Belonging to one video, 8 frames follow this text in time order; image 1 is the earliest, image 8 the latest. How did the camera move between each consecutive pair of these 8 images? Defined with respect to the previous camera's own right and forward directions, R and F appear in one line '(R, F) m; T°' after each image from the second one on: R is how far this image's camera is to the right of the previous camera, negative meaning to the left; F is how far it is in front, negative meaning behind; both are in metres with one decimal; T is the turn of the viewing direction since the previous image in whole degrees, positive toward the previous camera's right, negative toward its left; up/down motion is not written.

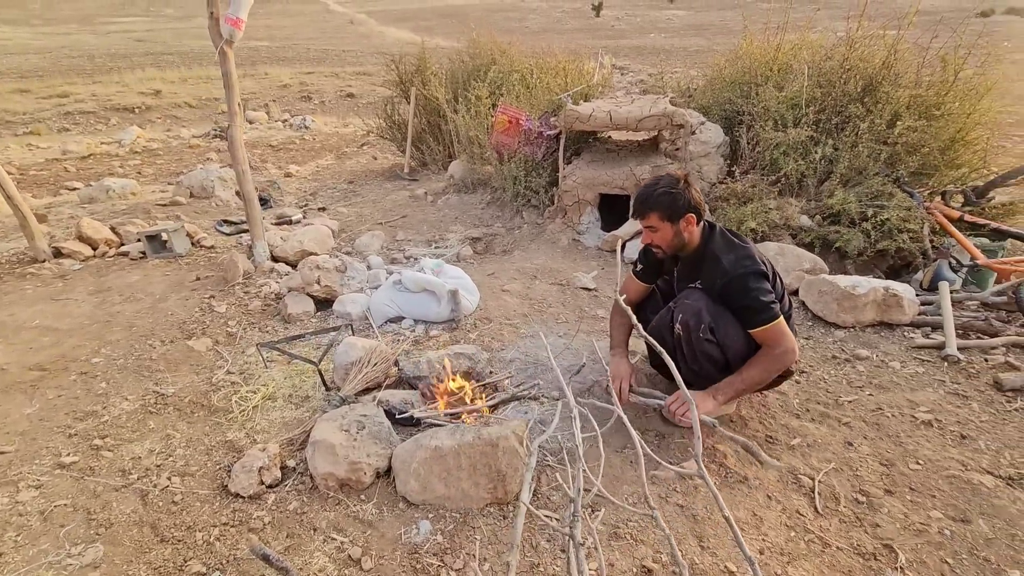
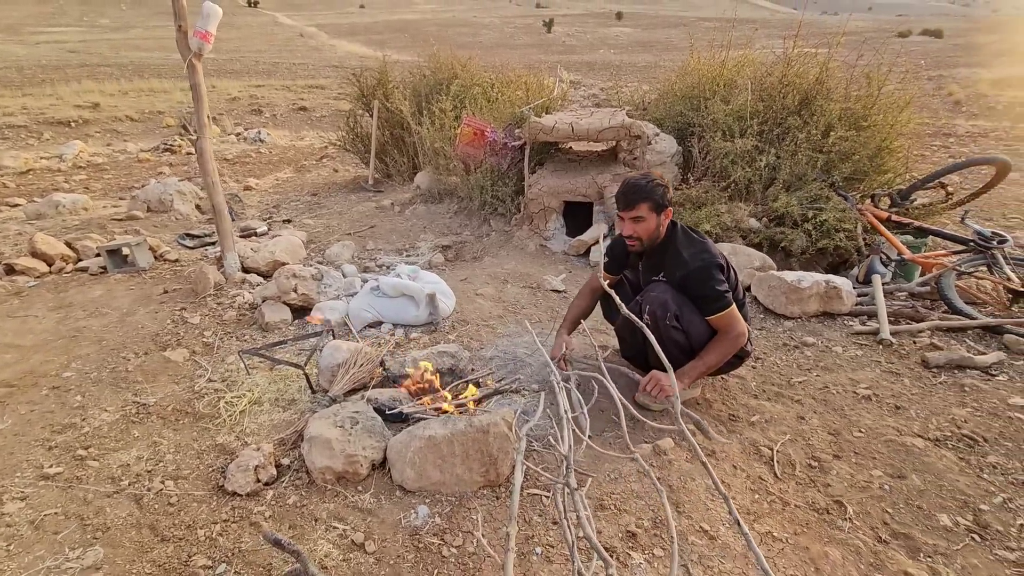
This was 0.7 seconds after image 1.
(-0.1, -0.1) m; +5°
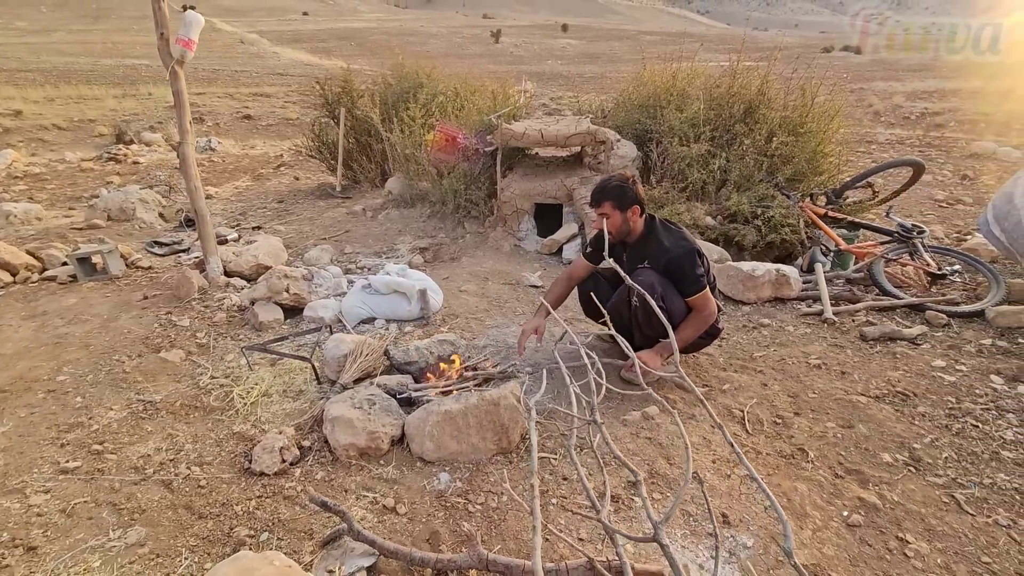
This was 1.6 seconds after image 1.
(-0.2, -0.2) m; +5°
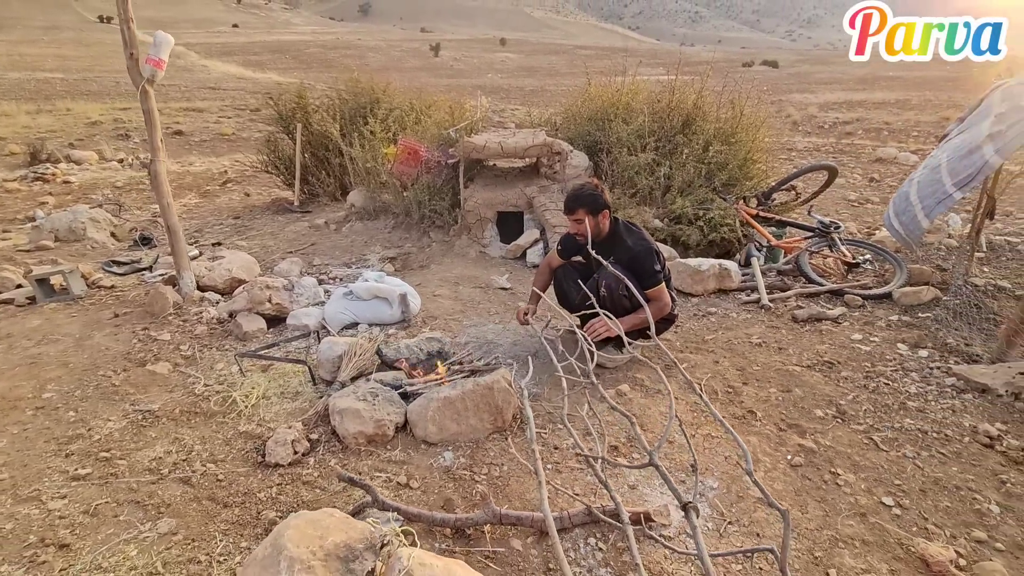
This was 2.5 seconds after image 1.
(-0.2, -0.3) m; +6°
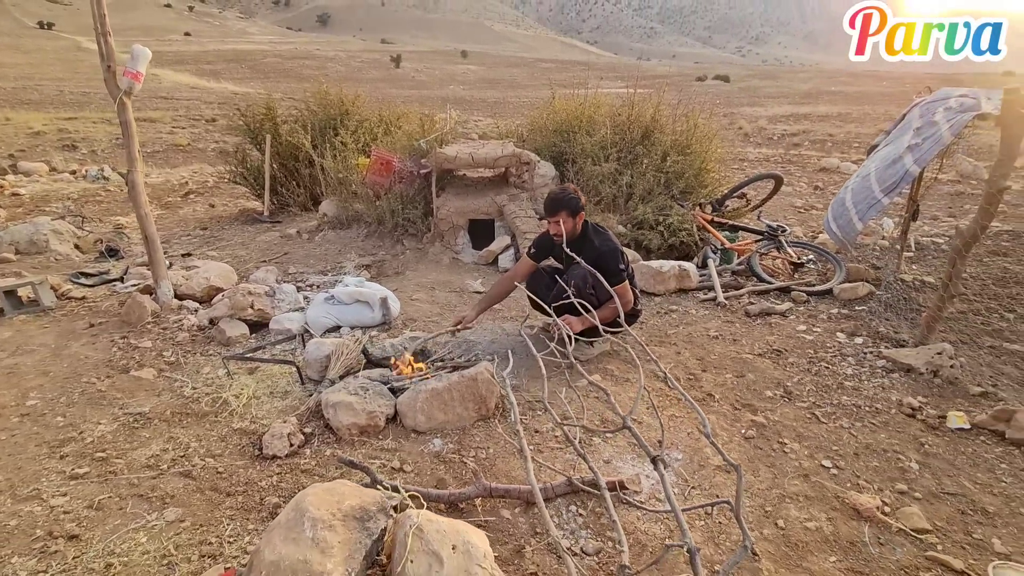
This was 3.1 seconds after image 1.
(-0.1, -0.2) m; +4°
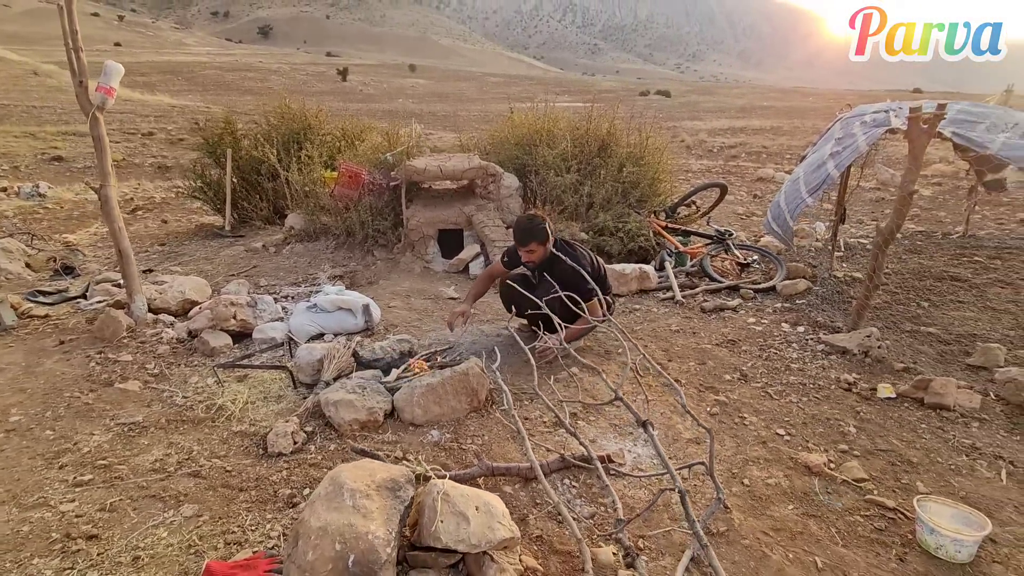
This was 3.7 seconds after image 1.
(-0.2, -0.2) m; +5°
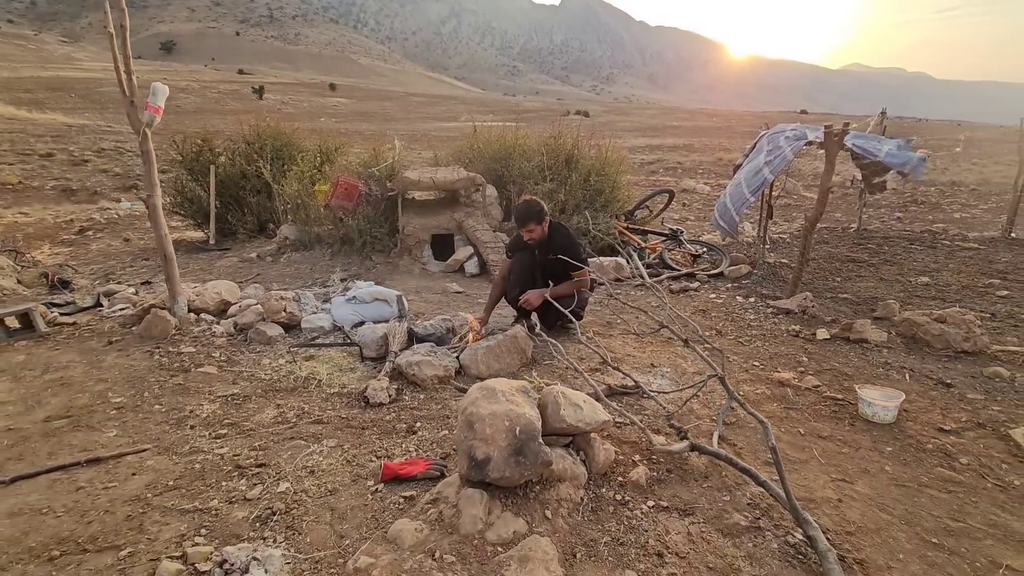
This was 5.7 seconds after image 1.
(-0.7, -0.6) m; +8°
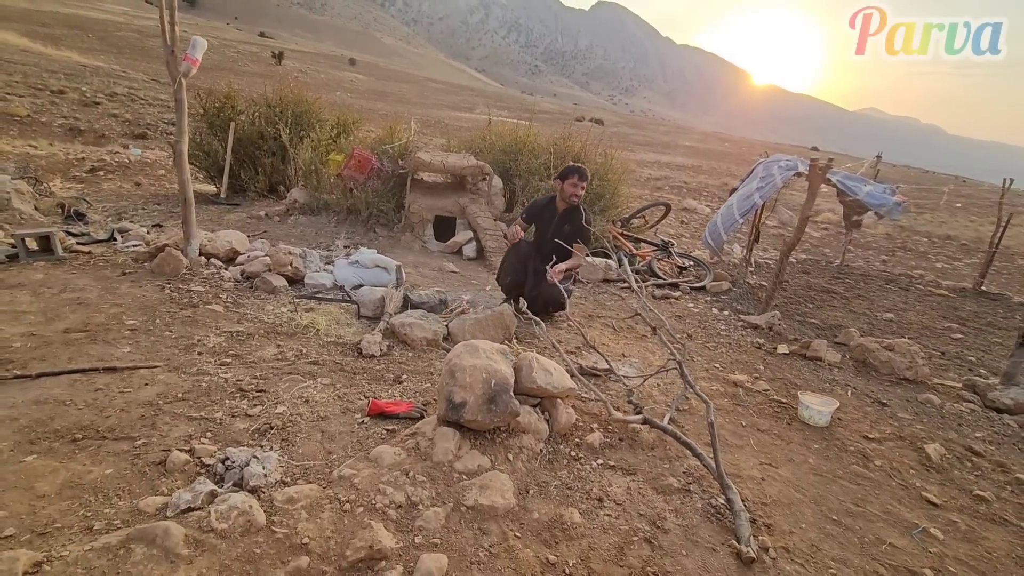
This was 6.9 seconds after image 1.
(0.0, -0.3) m; +1°
